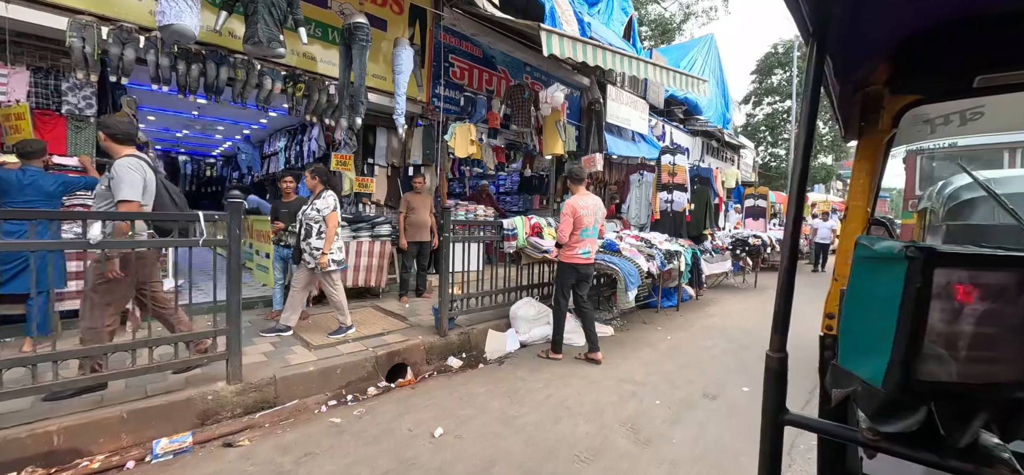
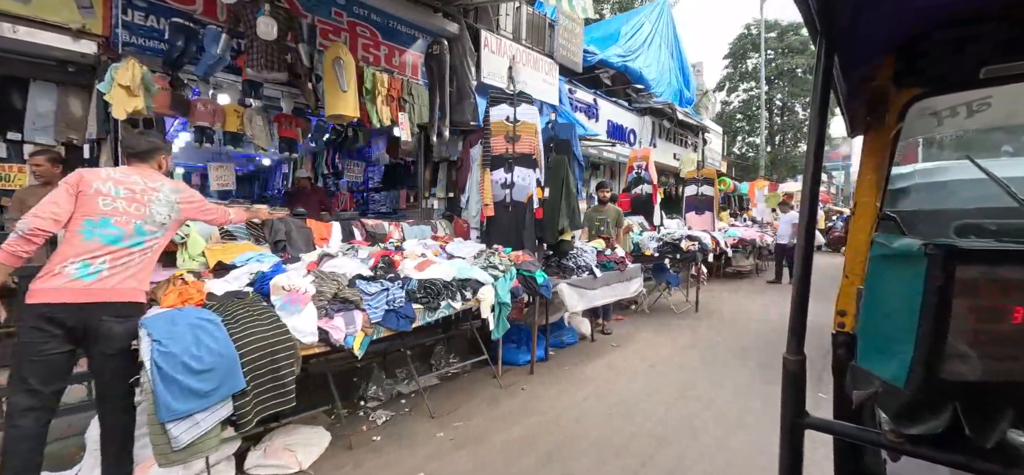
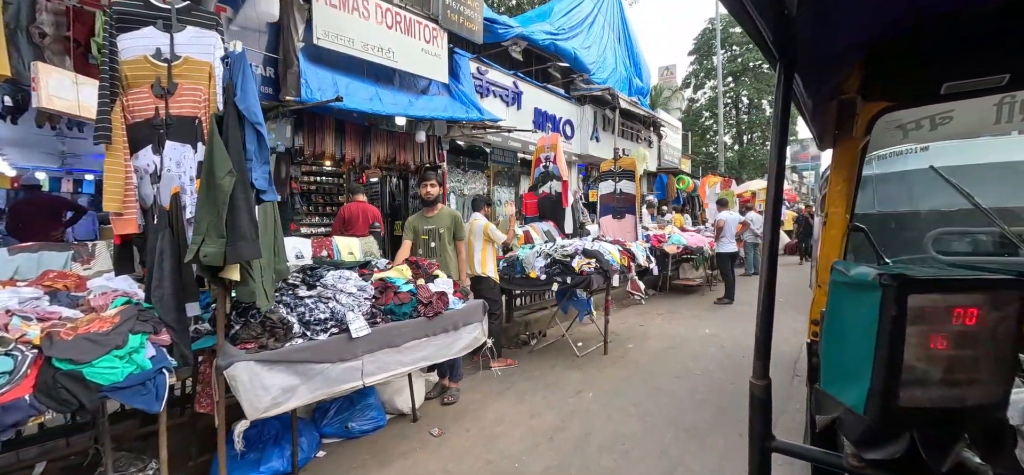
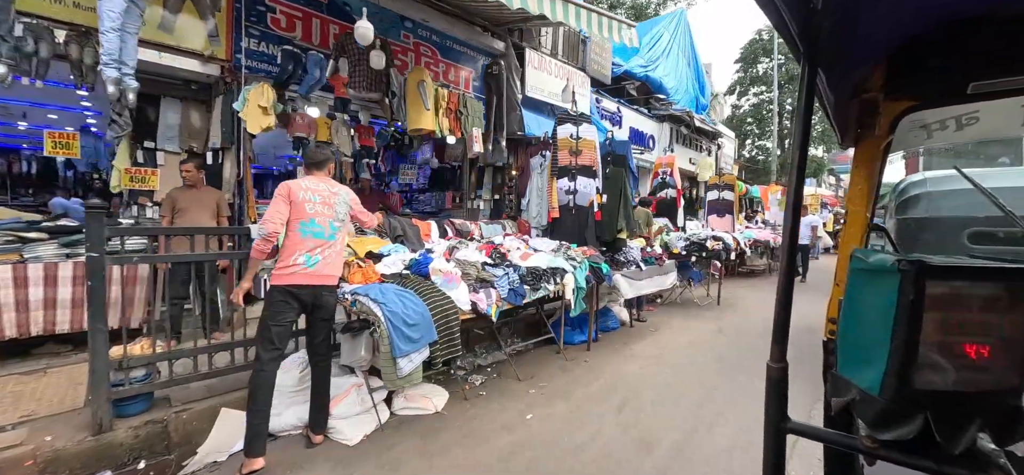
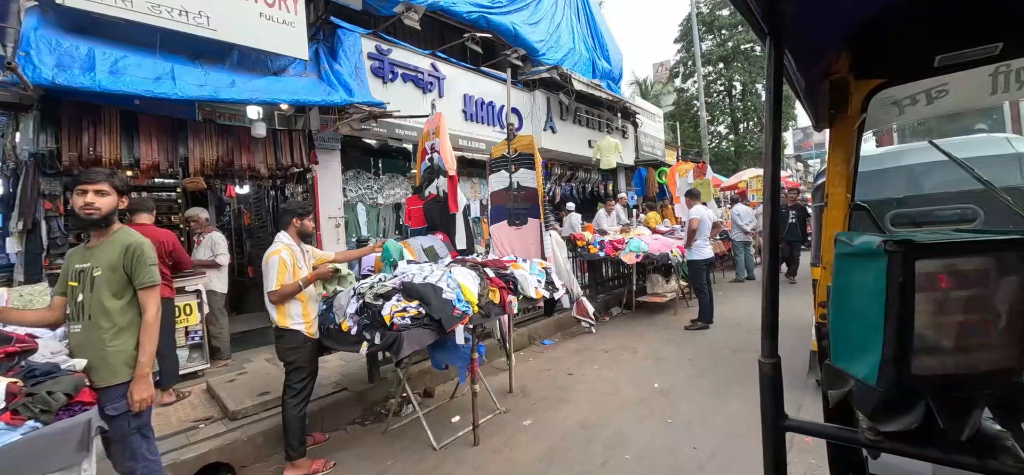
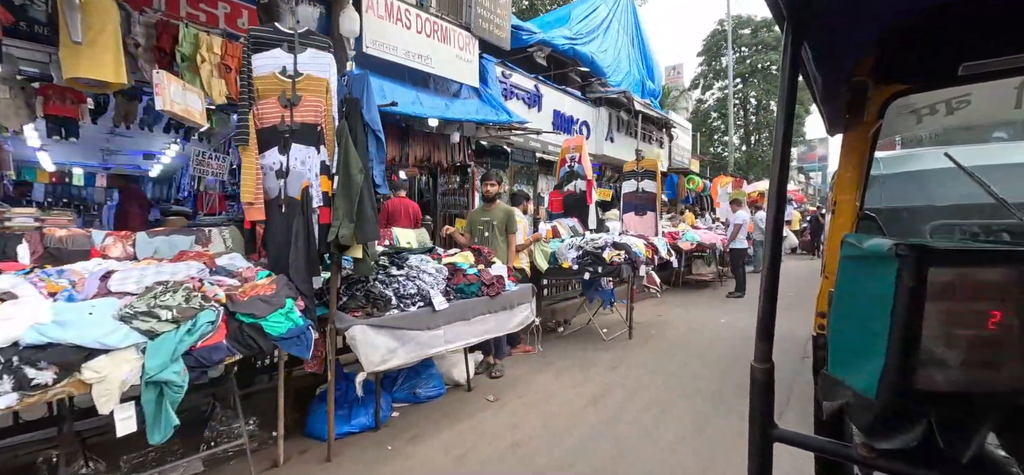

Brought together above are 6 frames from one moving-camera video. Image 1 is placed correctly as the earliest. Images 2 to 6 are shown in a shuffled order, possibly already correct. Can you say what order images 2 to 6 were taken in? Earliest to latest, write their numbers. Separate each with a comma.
4, 2, 6, 3, 5
